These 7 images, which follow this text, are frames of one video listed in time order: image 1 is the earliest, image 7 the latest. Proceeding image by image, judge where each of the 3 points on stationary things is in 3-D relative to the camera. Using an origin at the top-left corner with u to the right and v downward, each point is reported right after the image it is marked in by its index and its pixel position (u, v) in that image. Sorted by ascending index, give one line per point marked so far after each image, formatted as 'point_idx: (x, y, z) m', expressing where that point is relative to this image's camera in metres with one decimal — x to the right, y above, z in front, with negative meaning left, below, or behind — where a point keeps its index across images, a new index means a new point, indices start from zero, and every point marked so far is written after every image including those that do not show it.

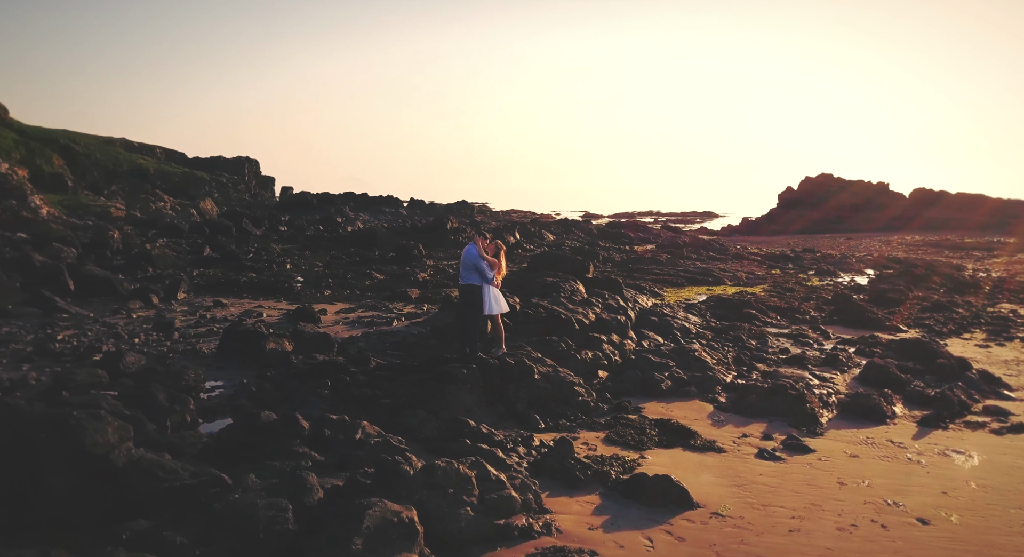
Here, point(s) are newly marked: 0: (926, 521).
0: (+4.8, -2.8, +9.0) m
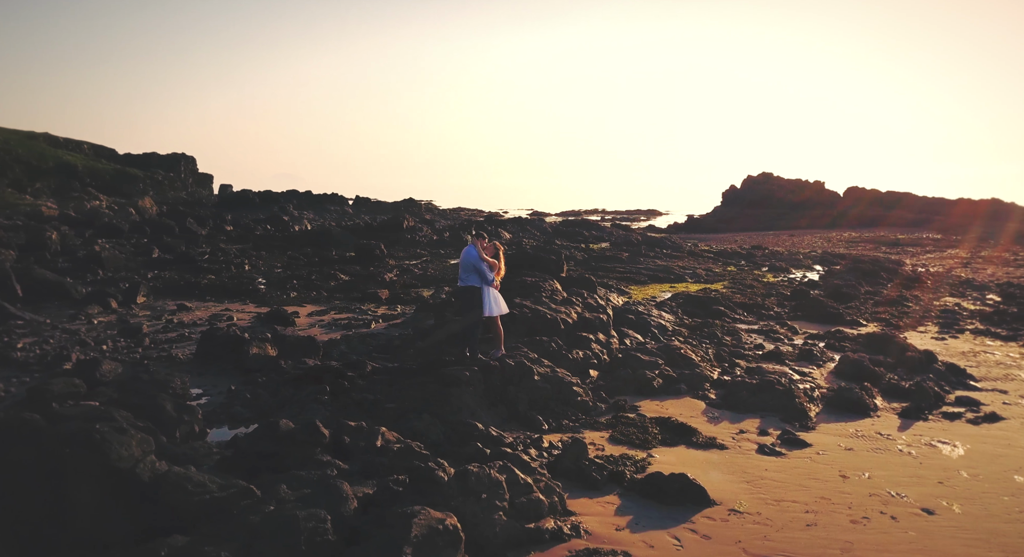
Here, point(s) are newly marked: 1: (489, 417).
0: (+5.1, -2.8, +9.4) m
1: (-0.3, -2.1, +11.7) m
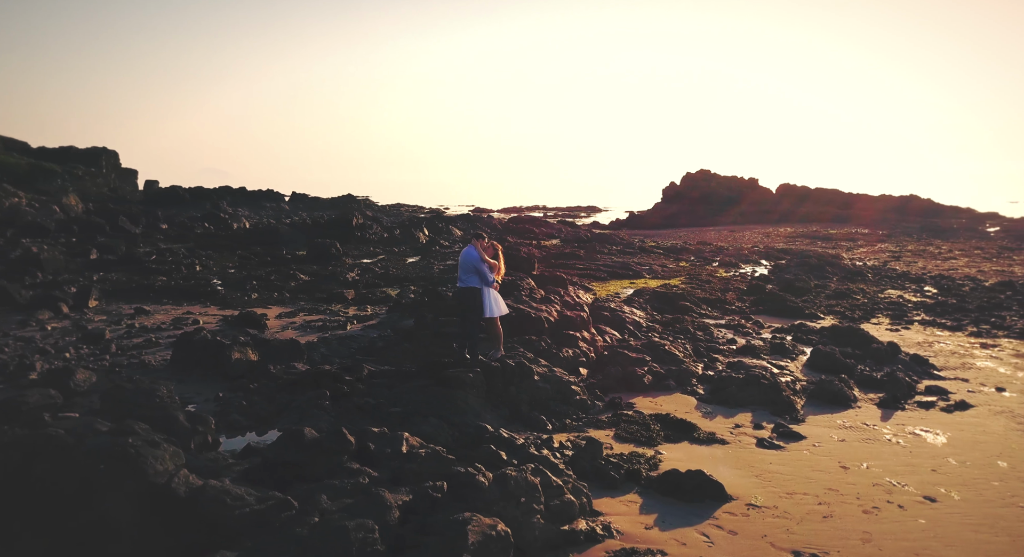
0: (+5.3, -2.8, +9.9) m
1: (-0.3, -2.1, +11.7) m
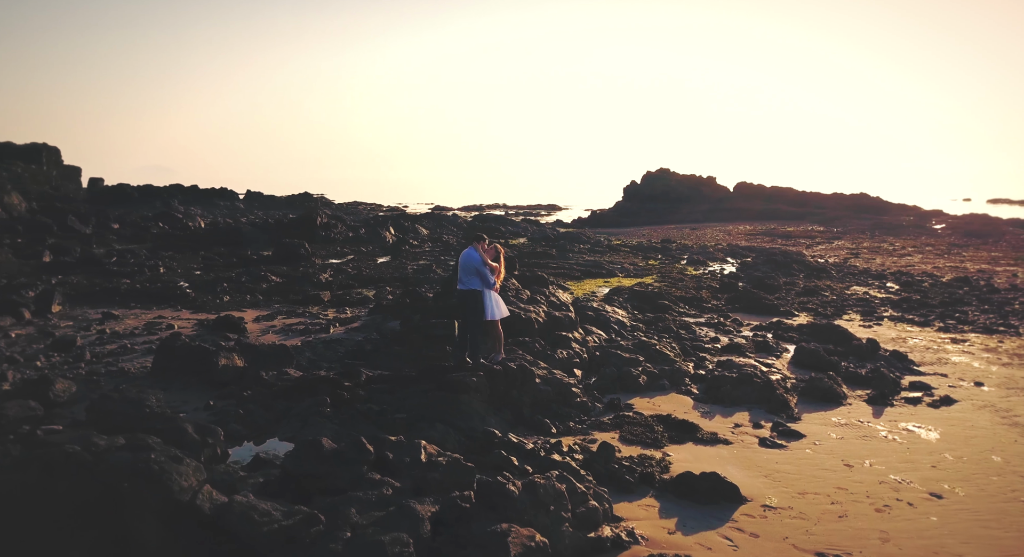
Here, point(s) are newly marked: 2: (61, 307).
0: (+5.5, -2.8, +10.1) m
1: (-0.2, -2.1, +11.5) m
2: (-11.1, -0.7, +19.2) m
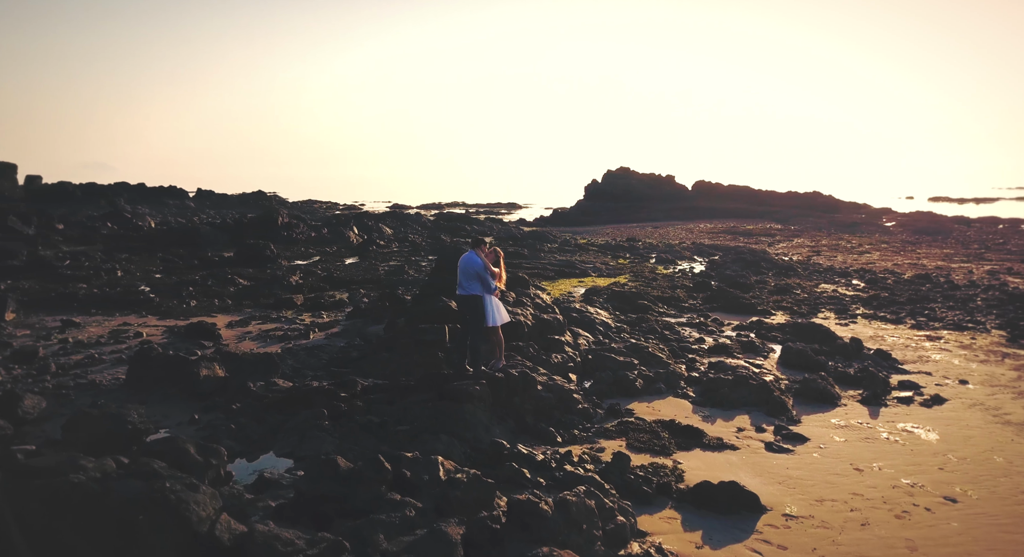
0: (+5.7, -2.8, +10.1) m
1: (-0.1, -2.2, +11.1) m
2: (-11.5, -0.8, +18.1) m
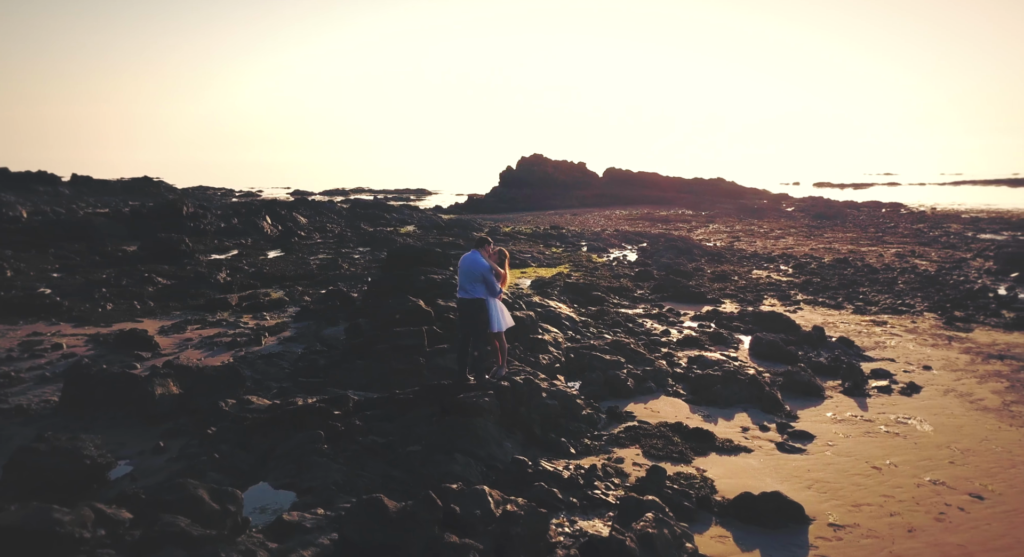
0: (+6.0, -2.7, +10.0) m
1: (+0.1, -2.2, +10.2) m
2: (-12.2, -0.9, +15.5) m
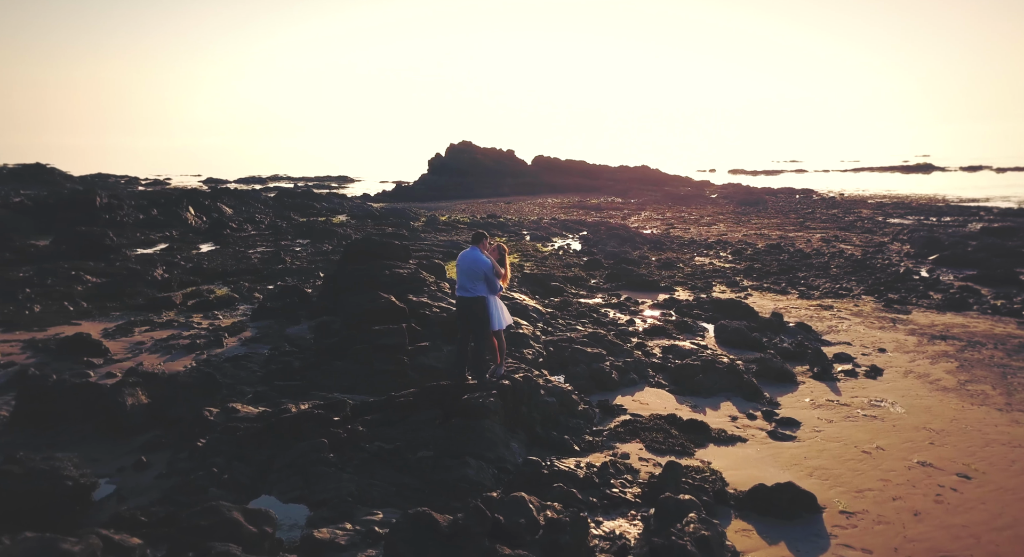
0: (+6.0, -2.6, +10.4) m
1: (+0.2, -2.1, +9.9) m
2: (-12.6, -1.0, +13.8) m
